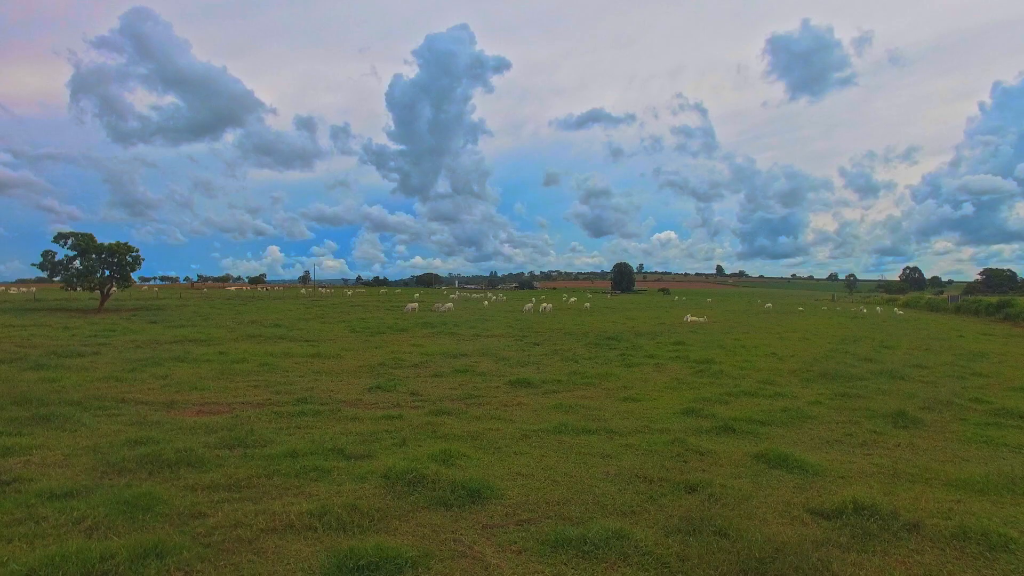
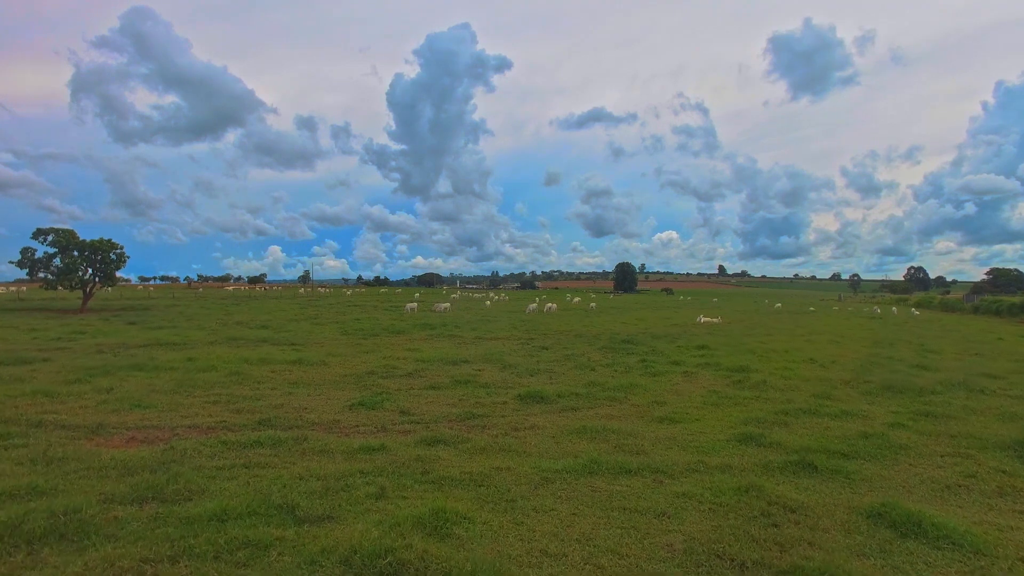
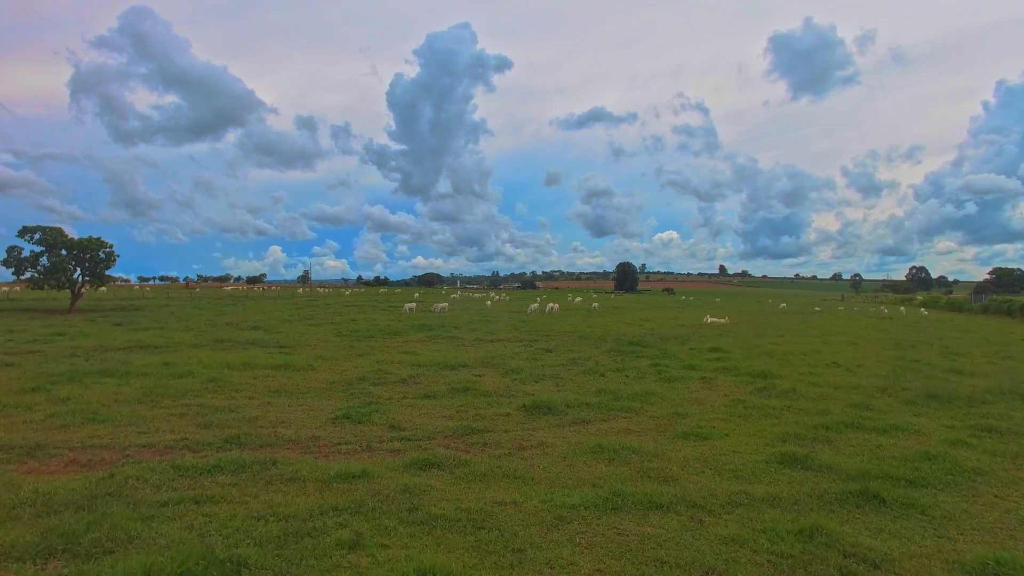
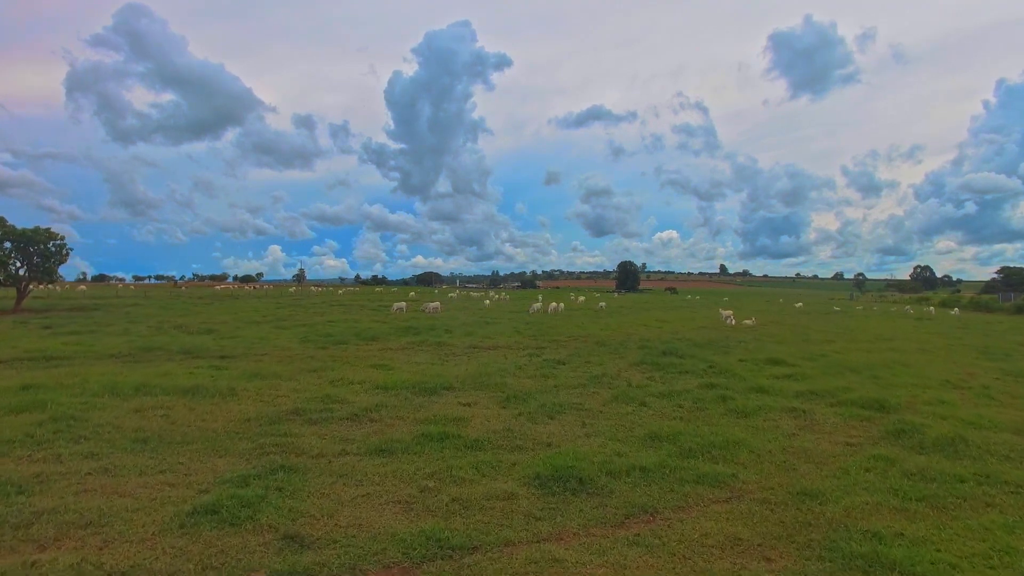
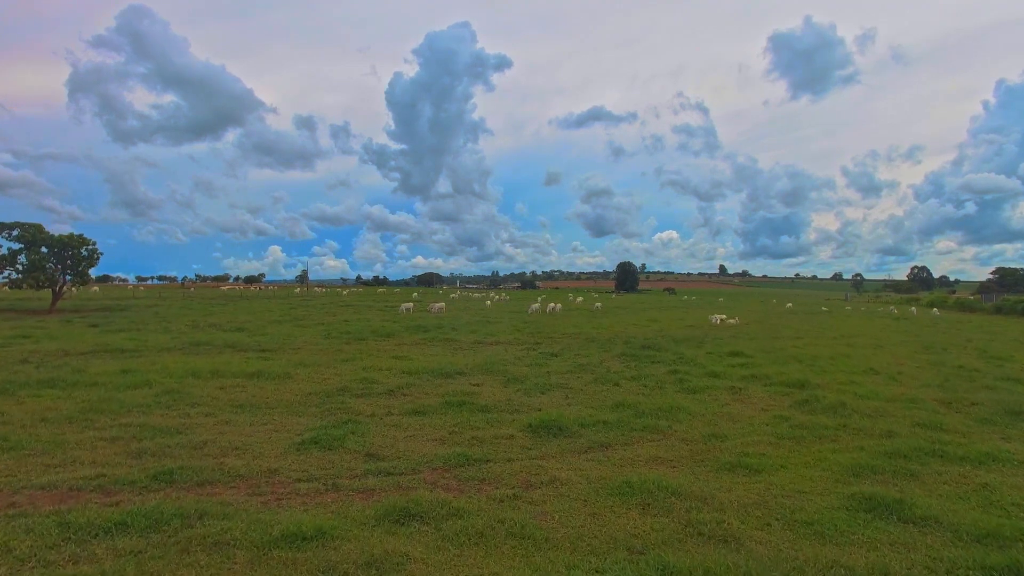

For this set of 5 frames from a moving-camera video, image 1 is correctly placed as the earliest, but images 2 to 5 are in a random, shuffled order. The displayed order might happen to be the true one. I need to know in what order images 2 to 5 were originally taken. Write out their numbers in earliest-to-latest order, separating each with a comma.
2, 3, 5, 4
